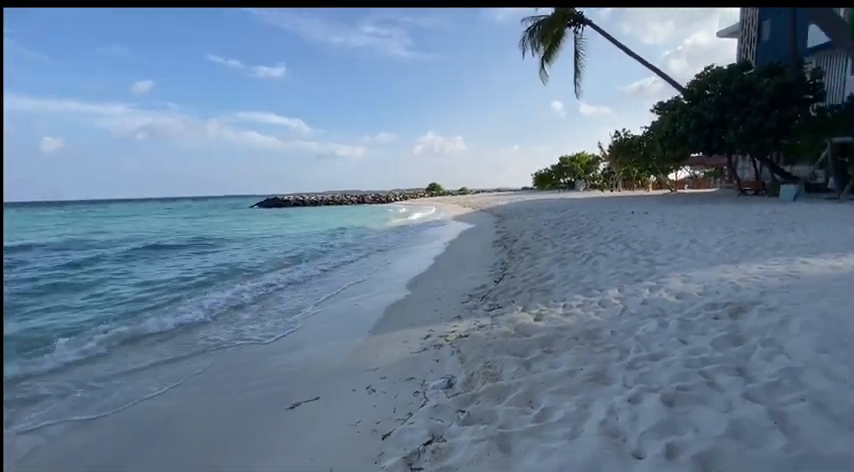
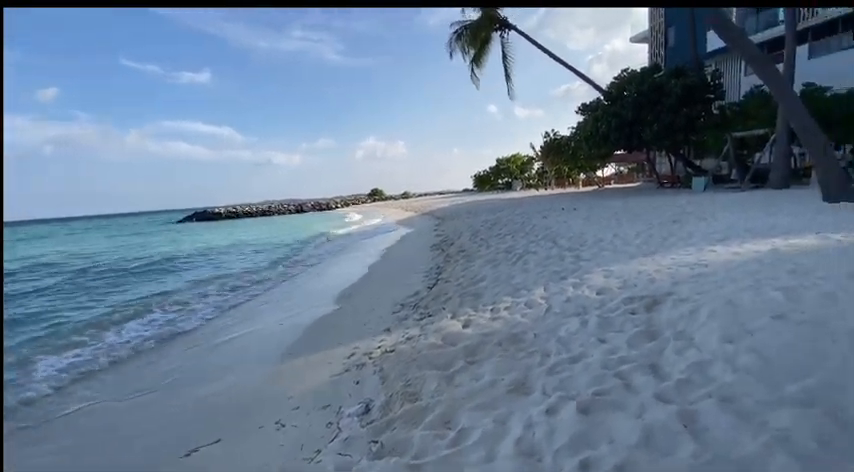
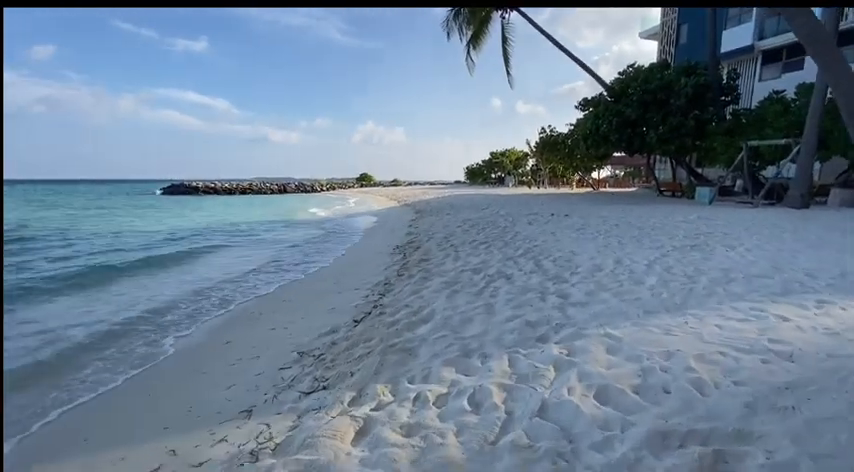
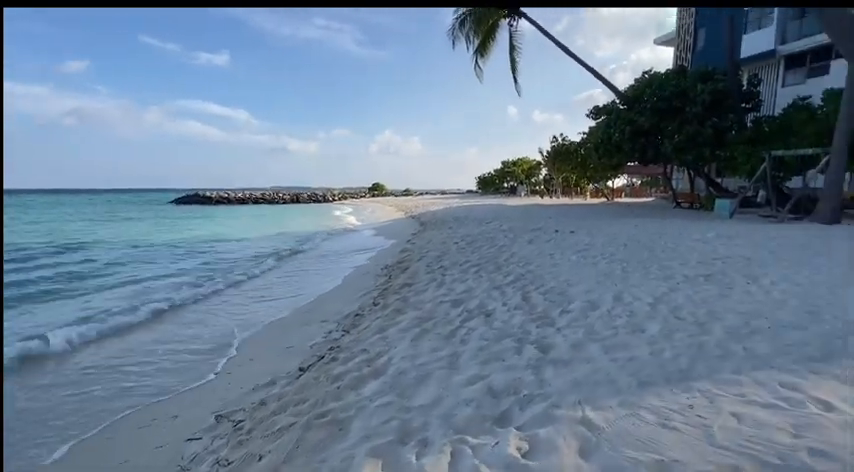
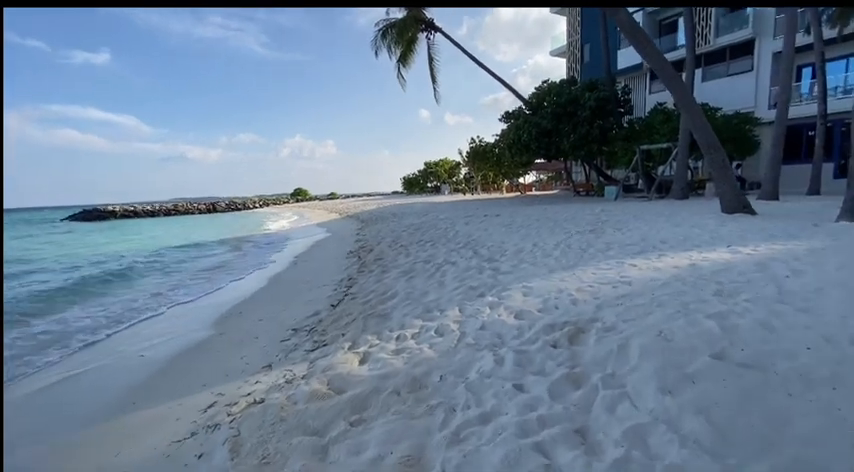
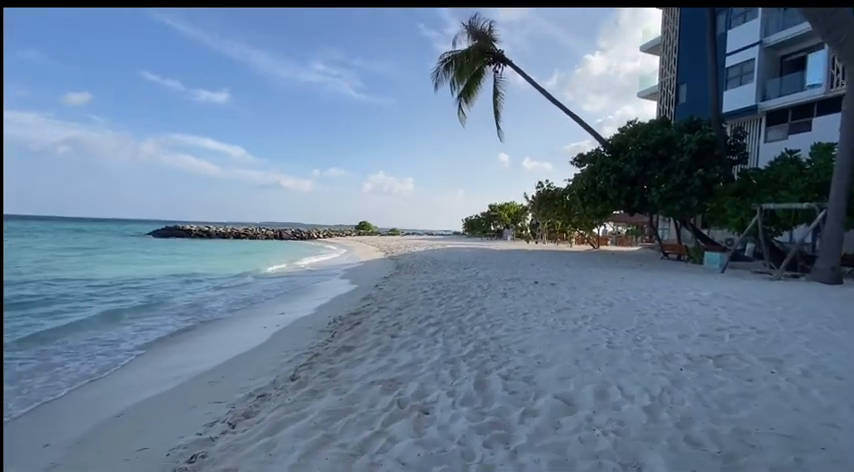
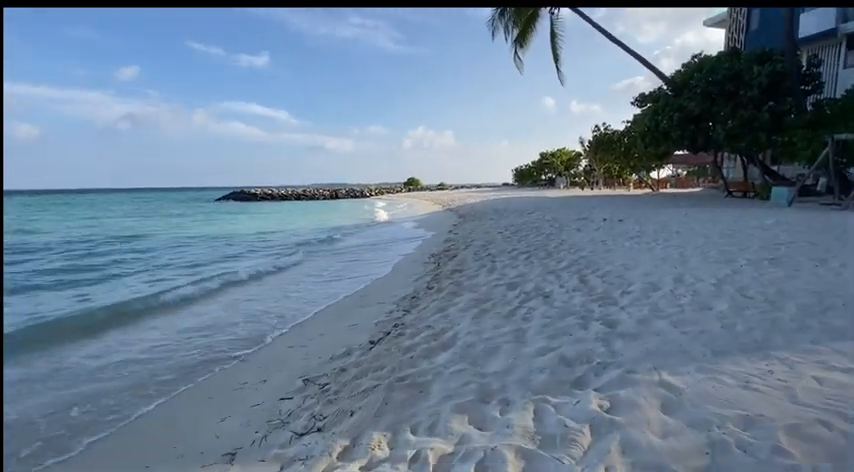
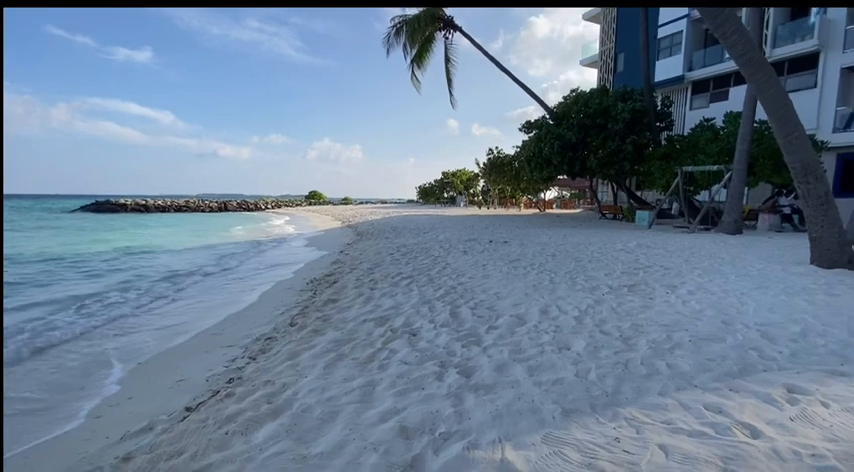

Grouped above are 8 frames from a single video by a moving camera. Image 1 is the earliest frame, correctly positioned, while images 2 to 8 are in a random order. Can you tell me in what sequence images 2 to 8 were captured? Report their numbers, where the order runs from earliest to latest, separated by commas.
2, 5, 3, 7, 4, 8, 6
